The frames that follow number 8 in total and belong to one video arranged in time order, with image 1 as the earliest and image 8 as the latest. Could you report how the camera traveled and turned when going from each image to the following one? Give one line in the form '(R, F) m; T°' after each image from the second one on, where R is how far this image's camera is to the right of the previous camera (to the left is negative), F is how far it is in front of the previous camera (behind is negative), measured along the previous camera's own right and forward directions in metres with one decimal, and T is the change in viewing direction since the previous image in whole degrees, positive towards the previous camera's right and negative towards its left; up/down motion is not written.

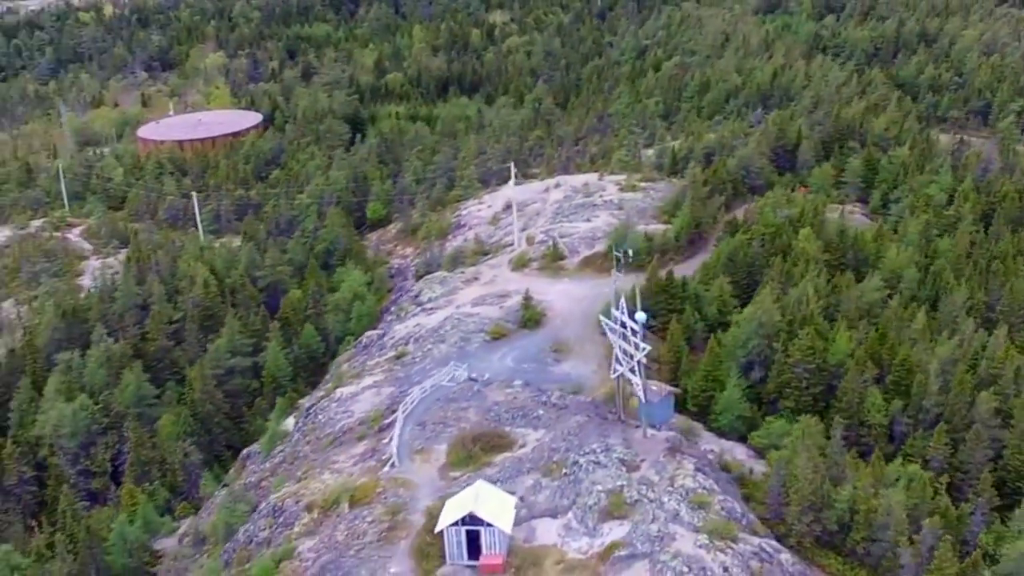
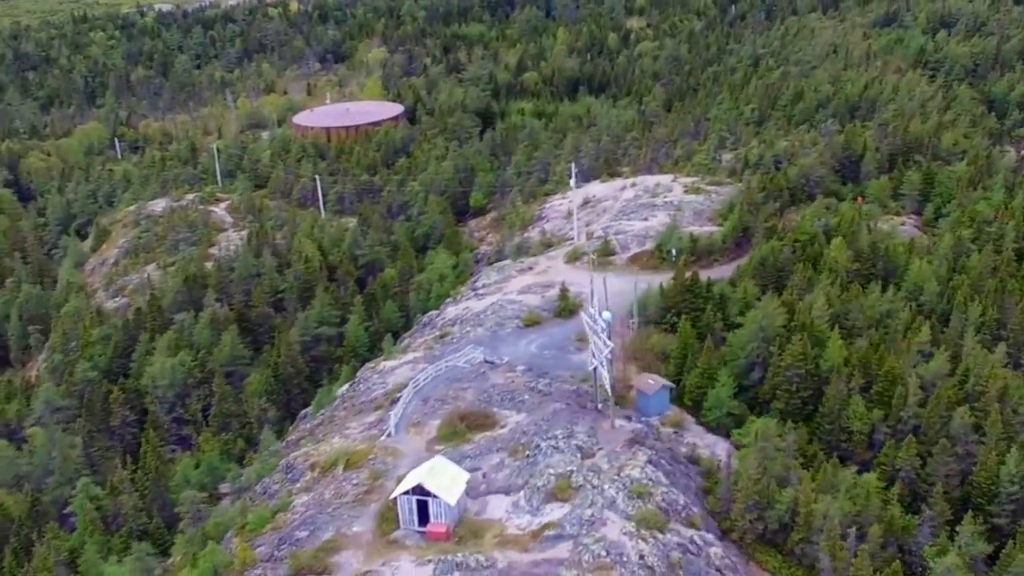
(+8.0, -2.0) m; -13°
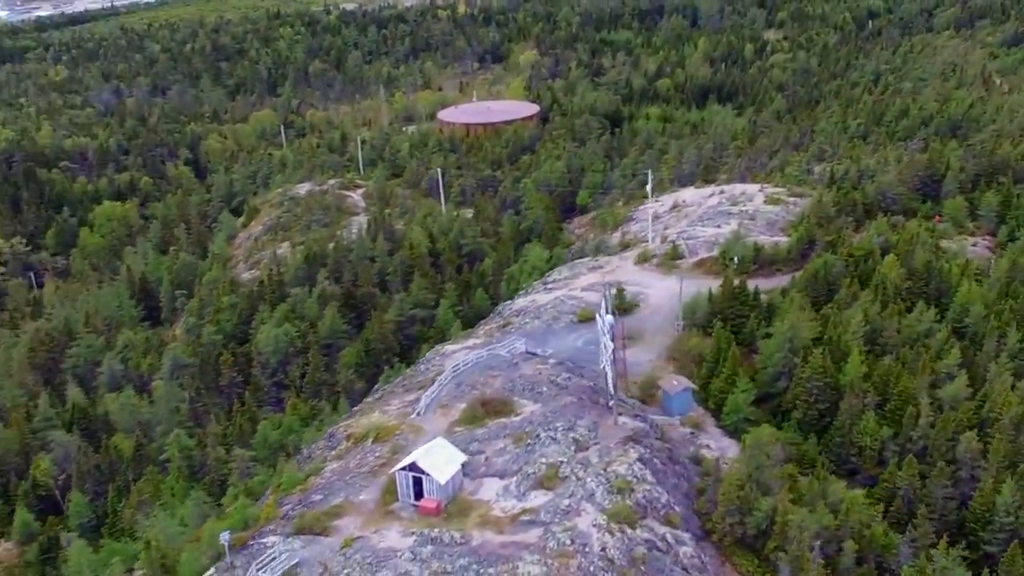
(+7.0, -1.6) m; -12°
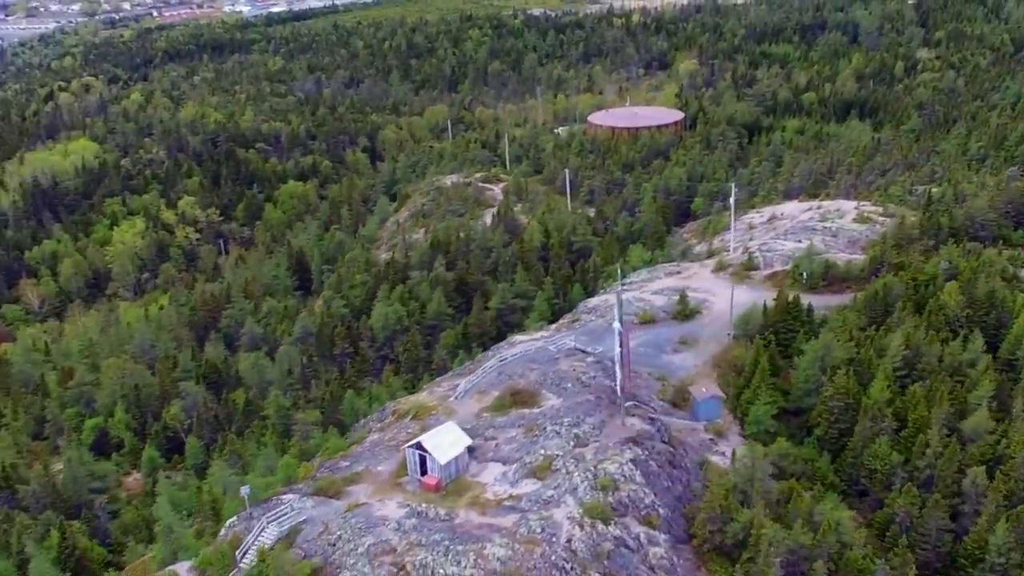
(+7.8, -1.2) m; -14°
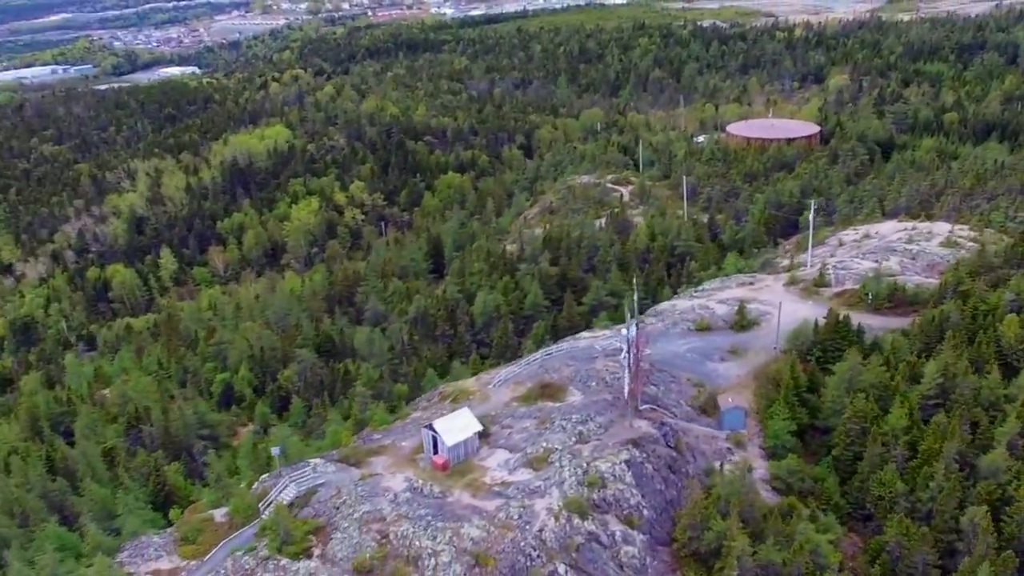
(+7.4, -0.5) m; -13°
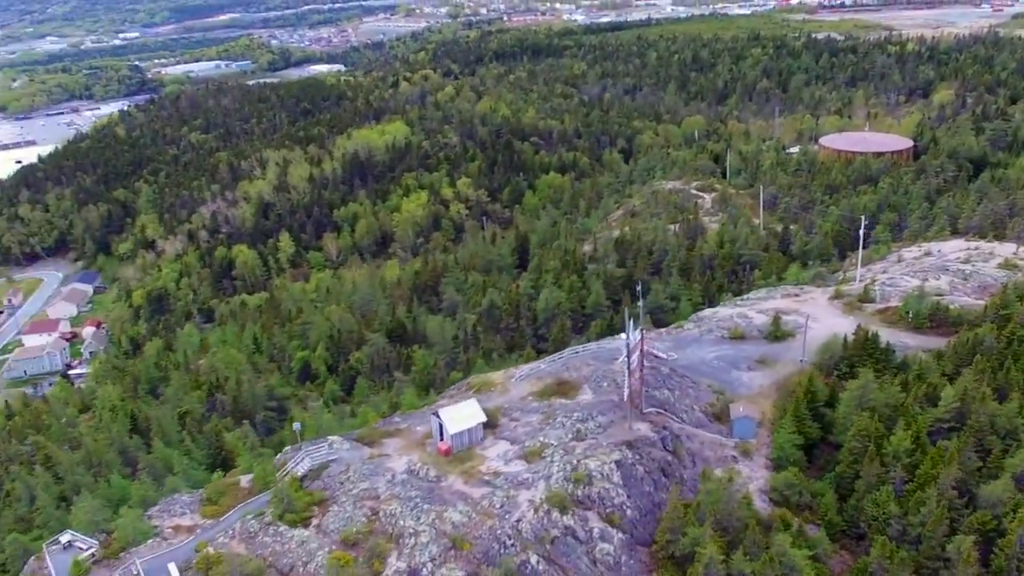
(+5.1, +0.1) m; -9°
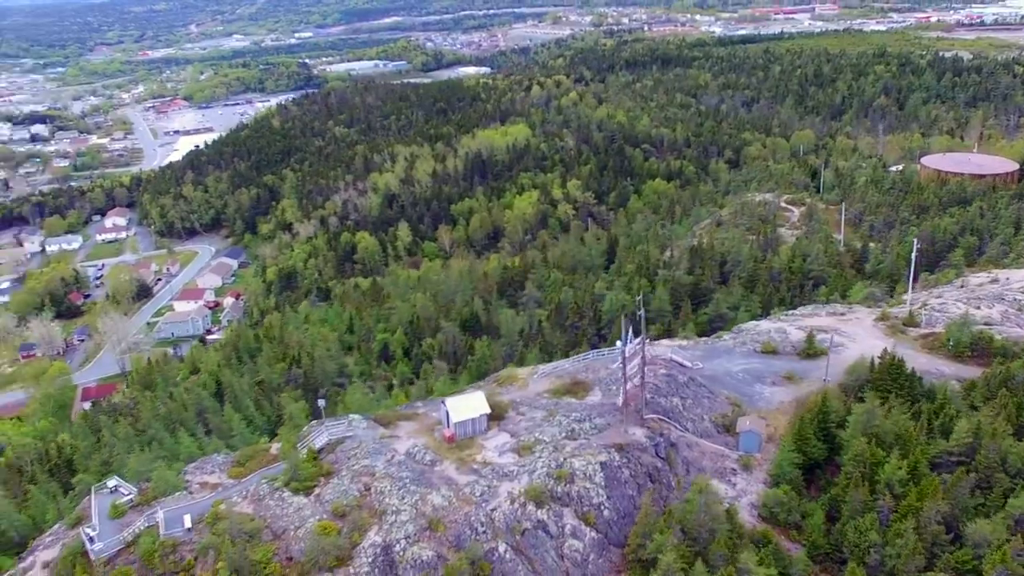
(+5.4, +0.4) m; -9°
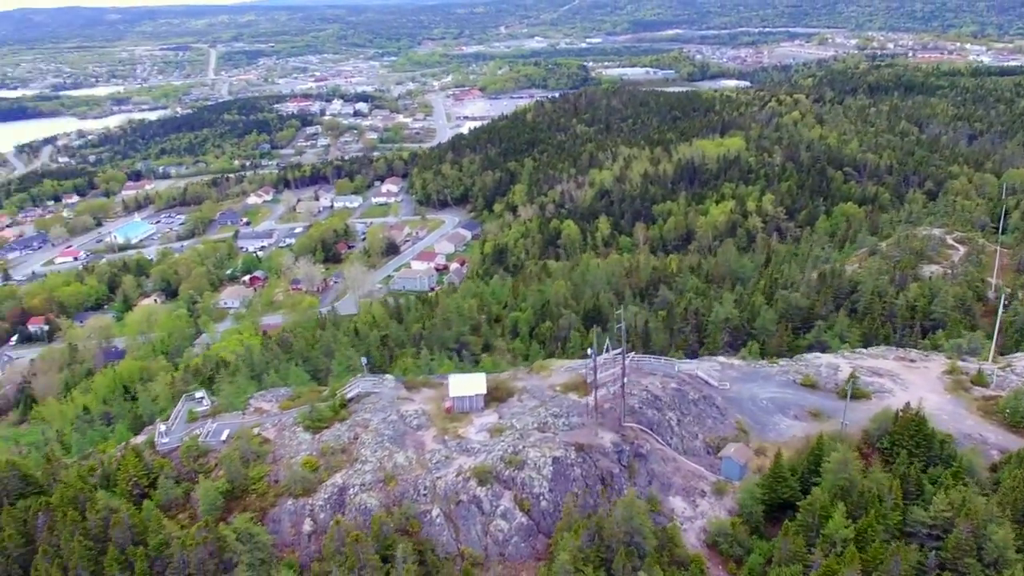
(+9.4, +3.4) m; -16°
